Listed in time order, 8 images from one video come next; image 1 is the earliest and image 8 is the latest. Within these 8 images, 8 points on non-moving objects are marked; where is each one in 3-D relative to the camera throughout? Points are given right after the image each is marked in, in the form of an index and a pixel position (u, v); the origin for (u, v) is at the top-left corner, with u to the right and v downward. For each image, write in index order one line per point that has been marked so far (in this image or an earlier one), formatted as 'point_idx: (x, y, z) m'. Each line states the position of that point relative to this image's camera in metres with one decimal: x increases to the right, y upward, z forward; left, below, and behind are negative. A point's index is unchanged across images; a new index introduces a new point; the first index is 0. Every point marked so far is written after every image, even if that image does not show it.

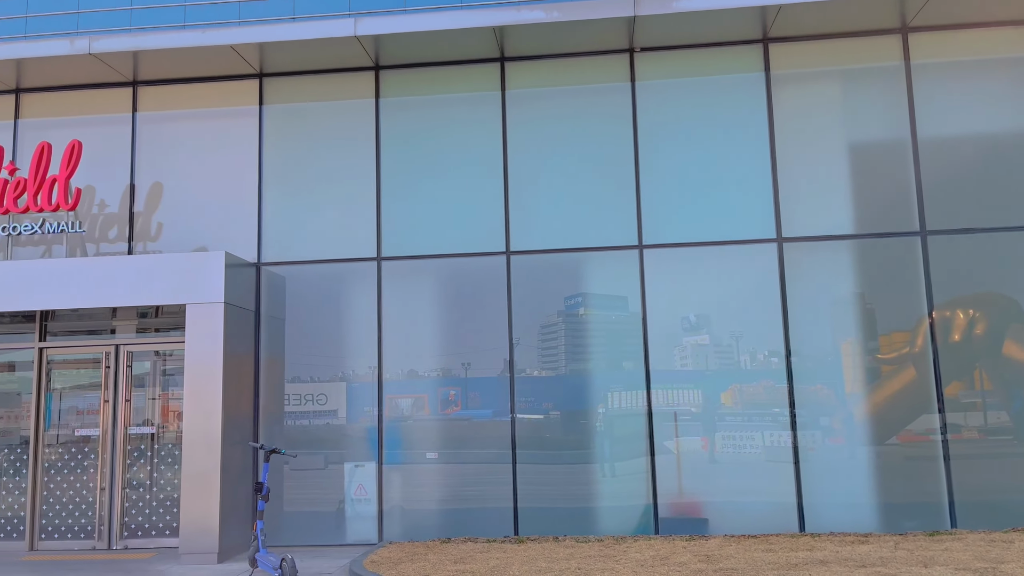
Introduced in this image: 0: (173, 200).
0: (-4.6, +1.2, +11.0) m
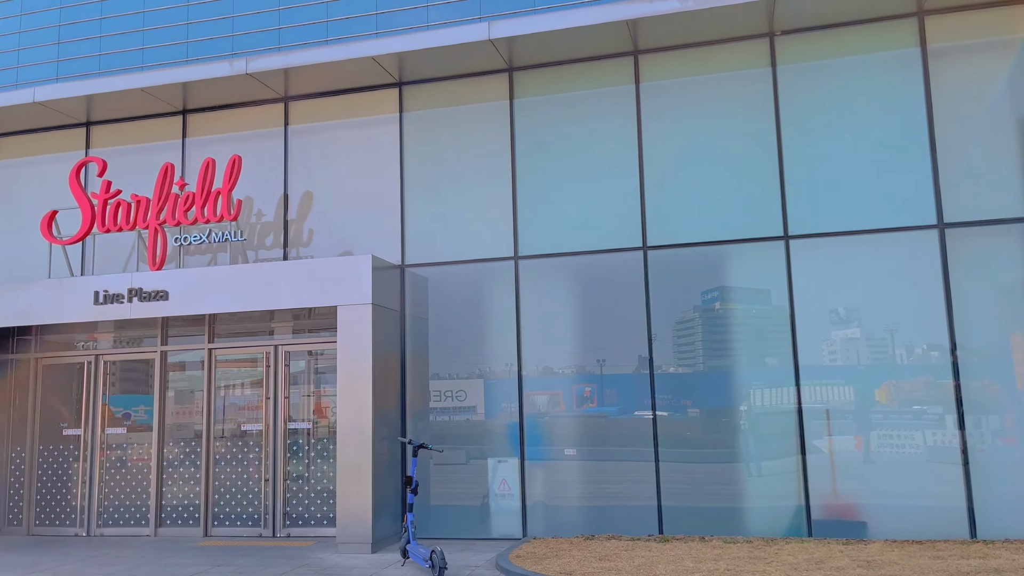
0: (-2.7, +1.1, +11.6) m
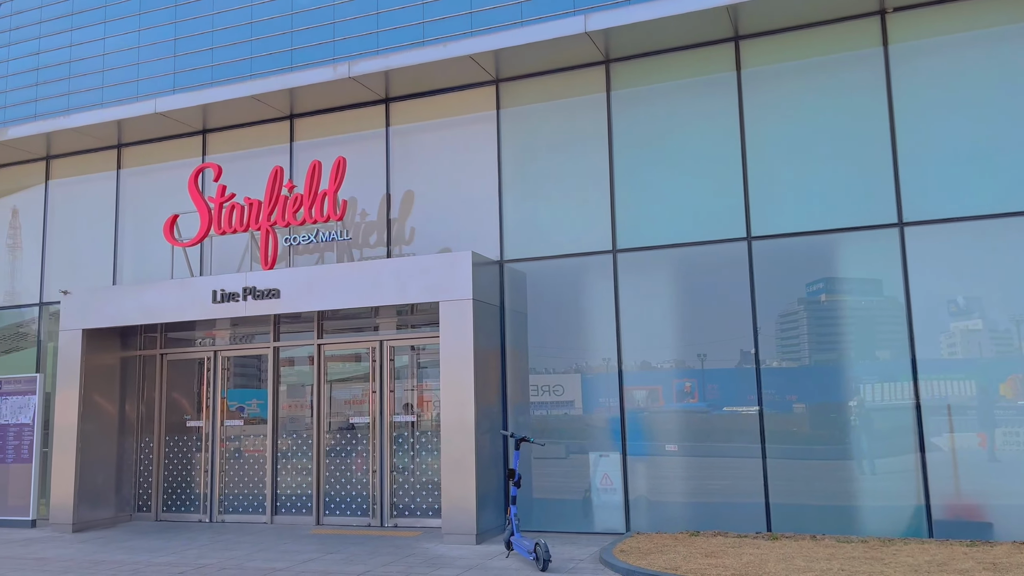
0: (-1.3, +1.2, +11.8) m
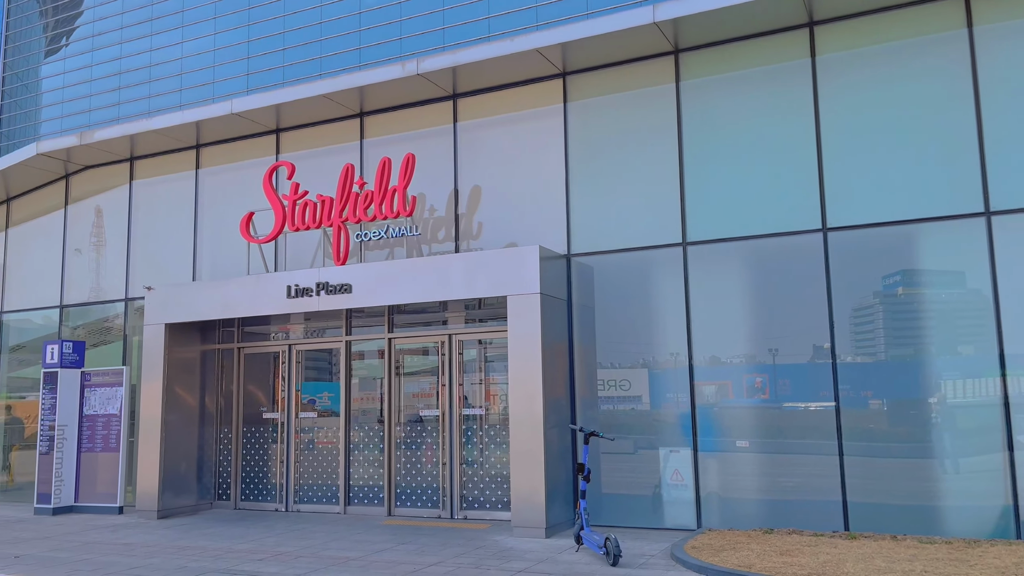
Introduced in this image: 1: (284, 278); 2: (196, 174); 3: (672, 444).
0: (-0.3, +1.3, +11.9) m
1: (-3.3, +0.1, +11.9) m
2: (-5.5, +2.0, +14.2) m
3: (+2.1, -2.0, +10.5) m
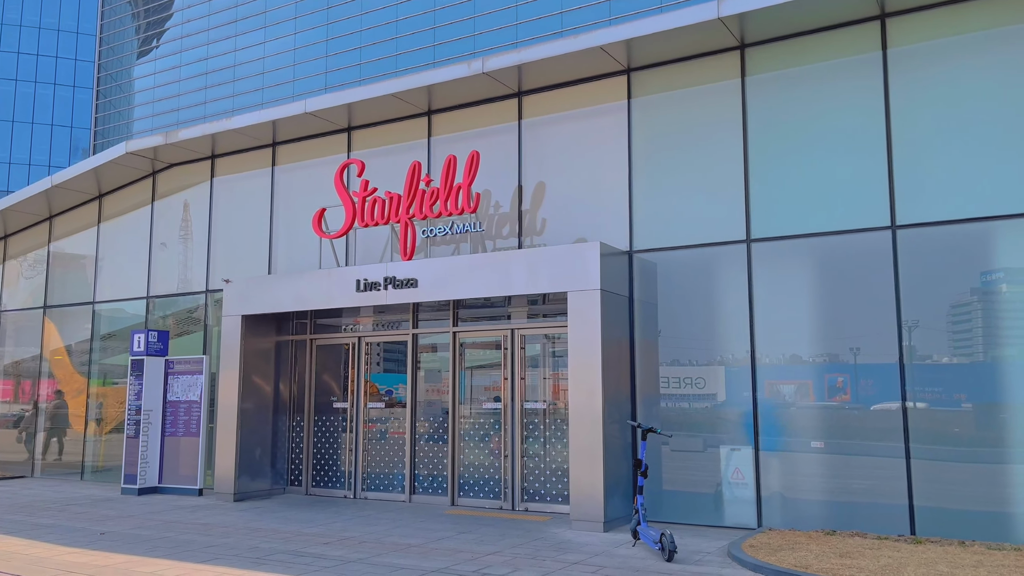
0: (+0.6, +1.3, +12.0) m
1: (-2.4, +0.2, +12.3) m
2: (-4.3, +2.1, +14.8) m
3: (+2.8, -2.0, +10.4) m
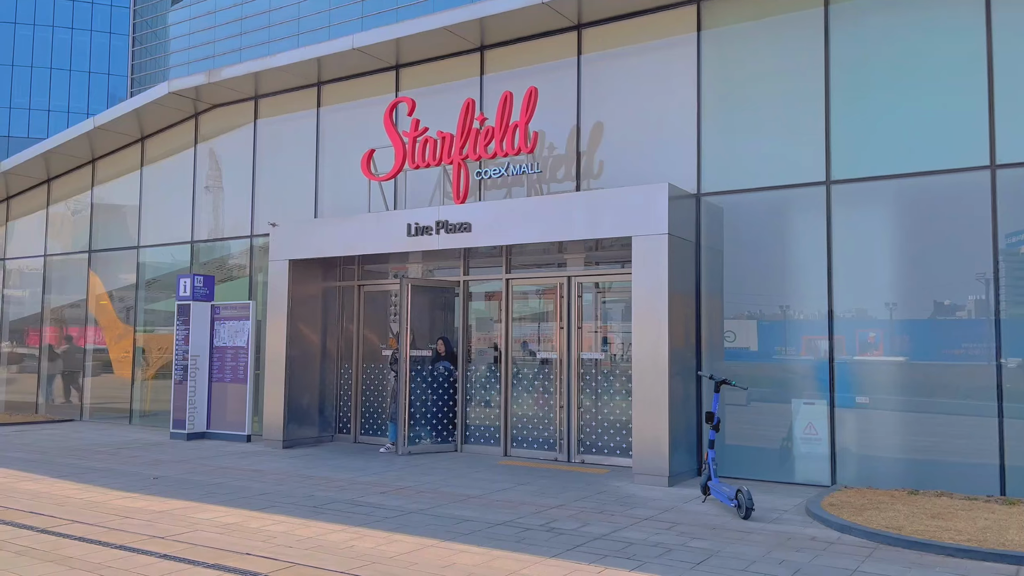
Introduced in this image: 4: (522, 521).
0: (+1.4, +2.1, +11.4) m
1: (-1.6, +1.0, +11.8) m
2: (-3.4, +3.1, +14.3) m
3: (+3.6, -1.3, +9.9) m
4: (+0.1, -2.1, +7.5) m
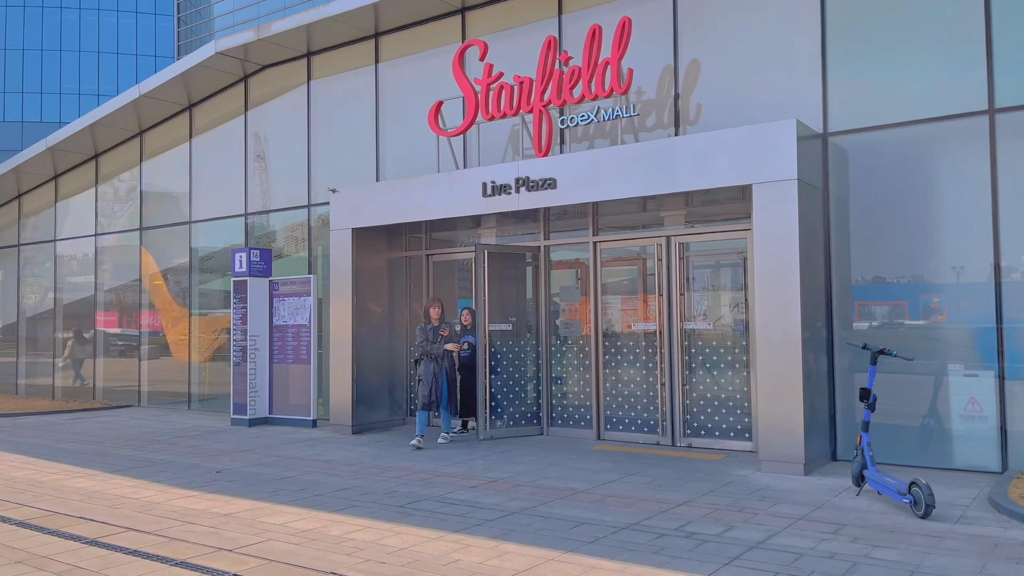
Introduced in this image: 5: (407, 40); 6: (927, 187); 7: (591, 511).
0: (+2.5, +2.6, +9.9) m
1: (-0.4, +1.5, +10.6) m
2: (-2.2, +3.5, +13.1) m
3: (+4.6, -0.8, +8.4) m
4: (+1.1, -1.8, +6.2) m
5: (-1.6, +3.9, +12.7) m
6: (+4.4, +1.1, +8.6) m
7: (+0.7, -1.8, +6.7) m
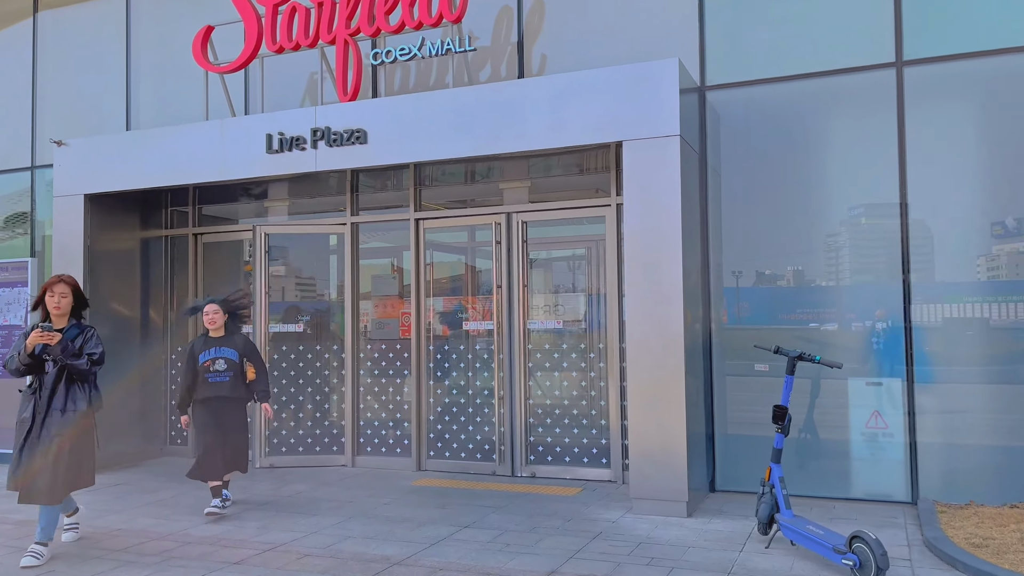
0: (+0.6, +2.7, +8.0) m
1: (-2.4, +1.6, +8.0) m
2: (-4.7, +3.7, +10.0) m
3: (+3.0, -0.7, +7.0) m
4: (0.0, -1.7, +4.1) m
5: (-4.1, +4.0, +9.8) m
6: (+2.7, +1.2, +7.2) m
7: (-0.5, -1.7, +4.5) m
